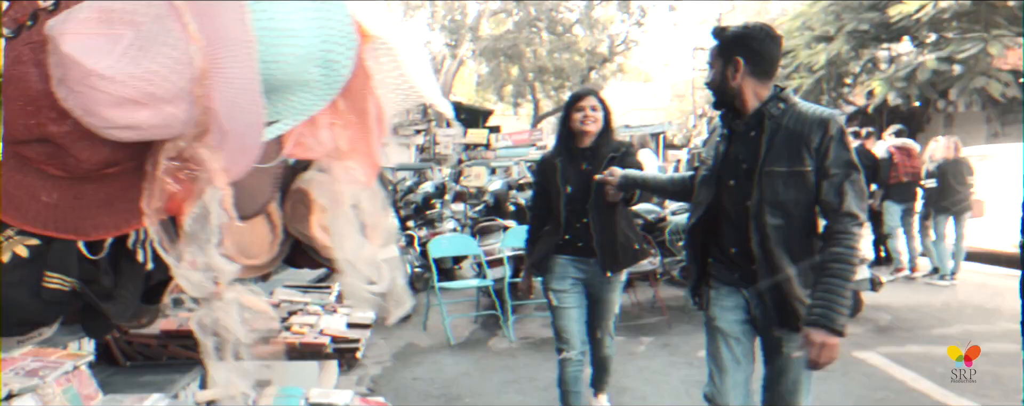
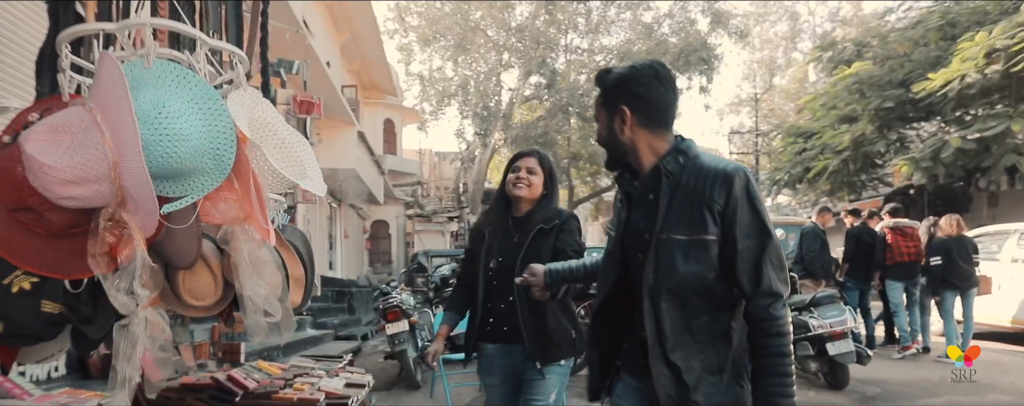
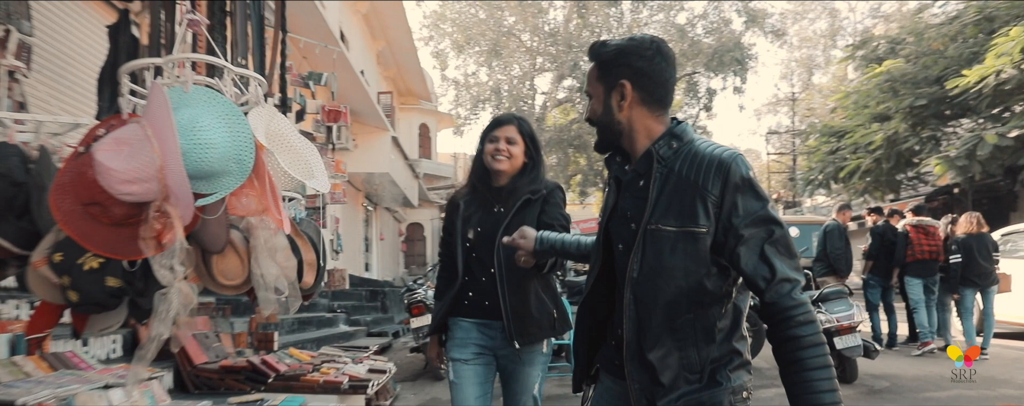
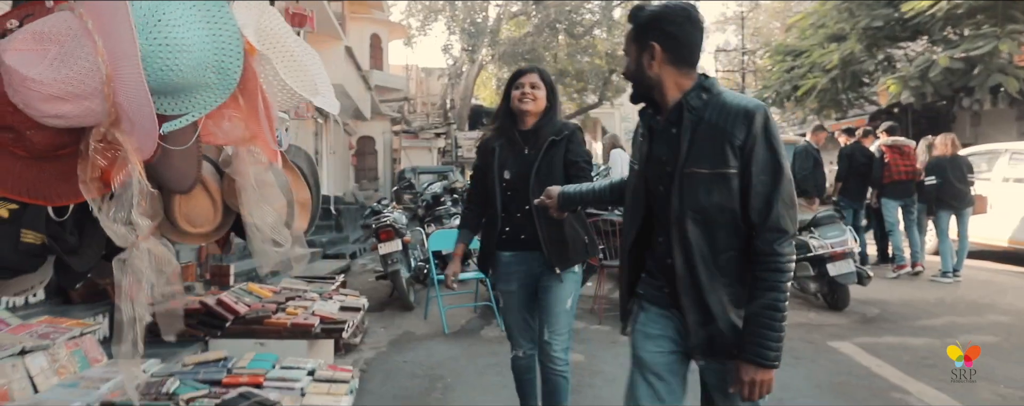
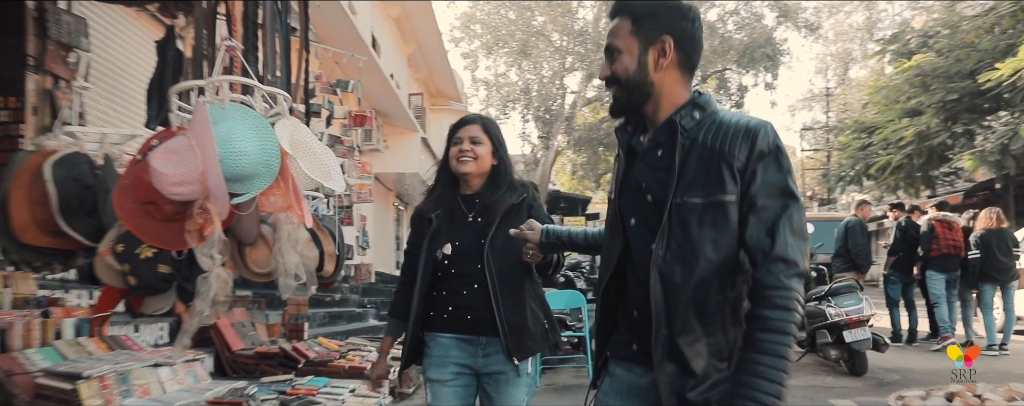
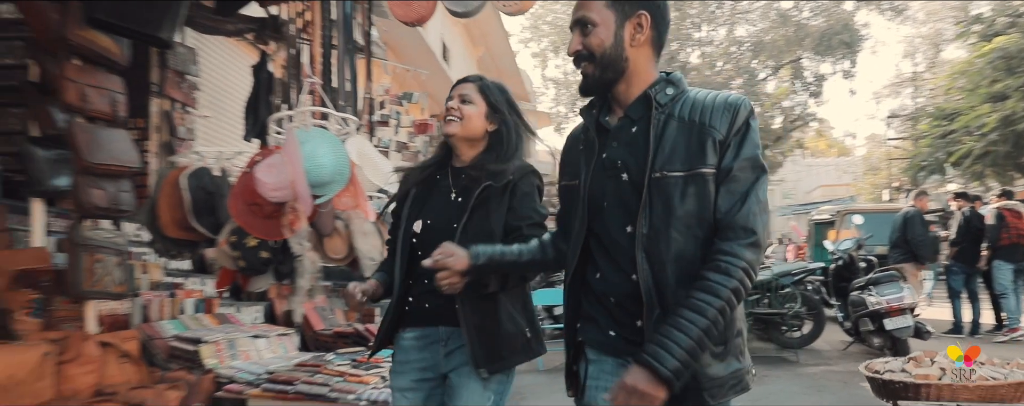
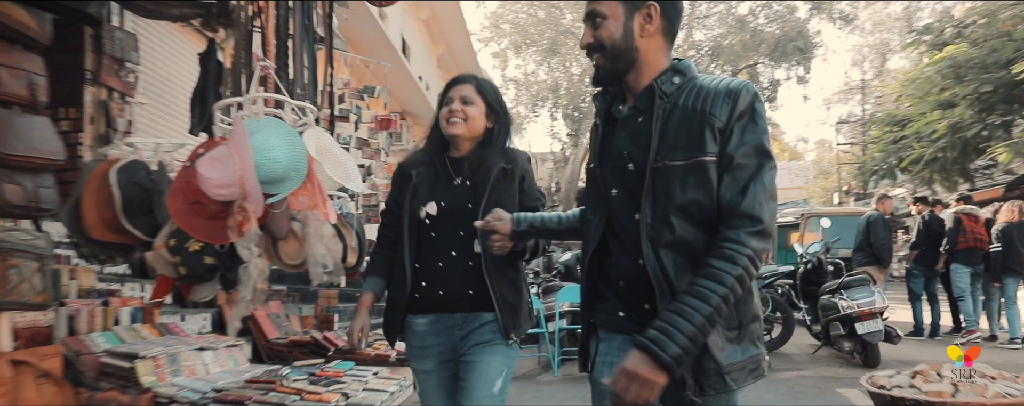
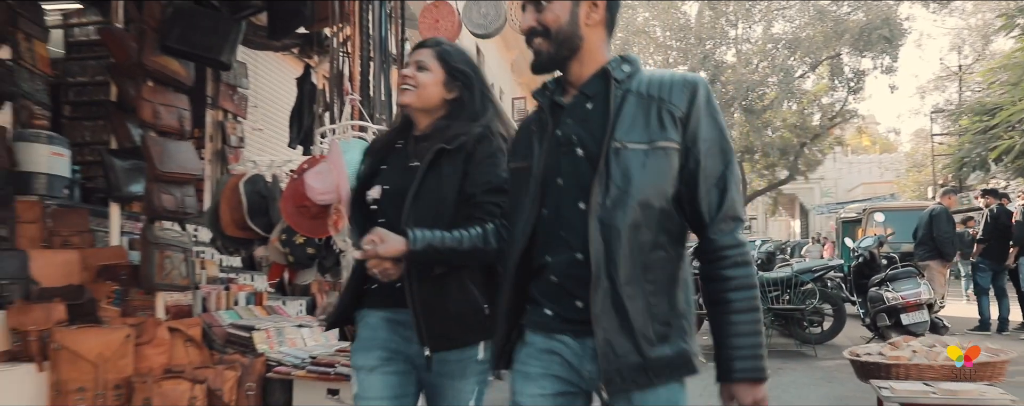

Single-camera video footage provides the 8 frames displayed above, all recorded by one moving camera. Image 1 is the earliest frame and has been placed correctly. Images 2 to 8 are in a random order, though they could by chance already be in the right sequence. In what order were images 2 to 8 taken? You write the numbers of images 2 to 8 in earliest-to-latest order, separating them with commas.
4, 2, 3, 5, 7, 6, 8
